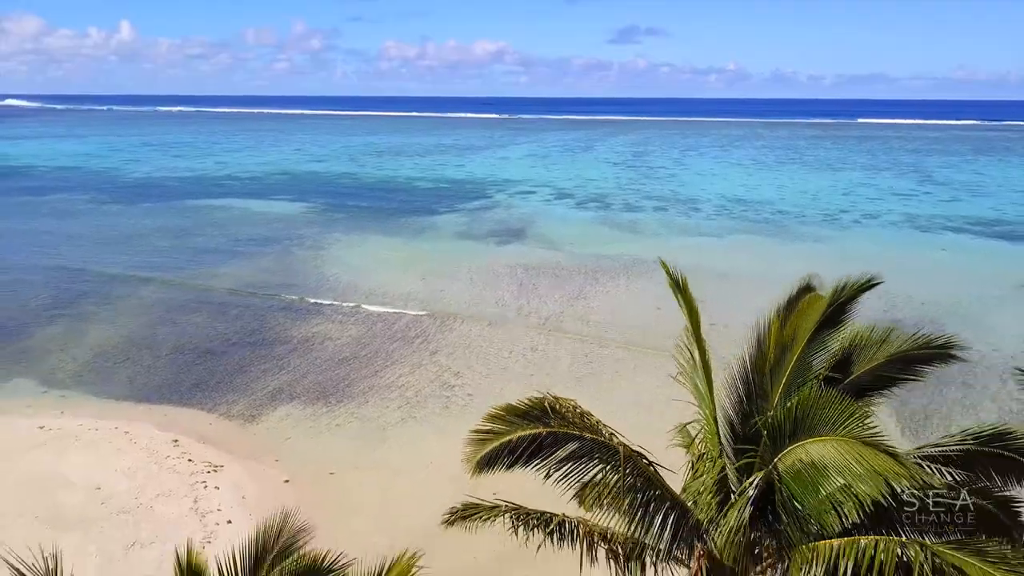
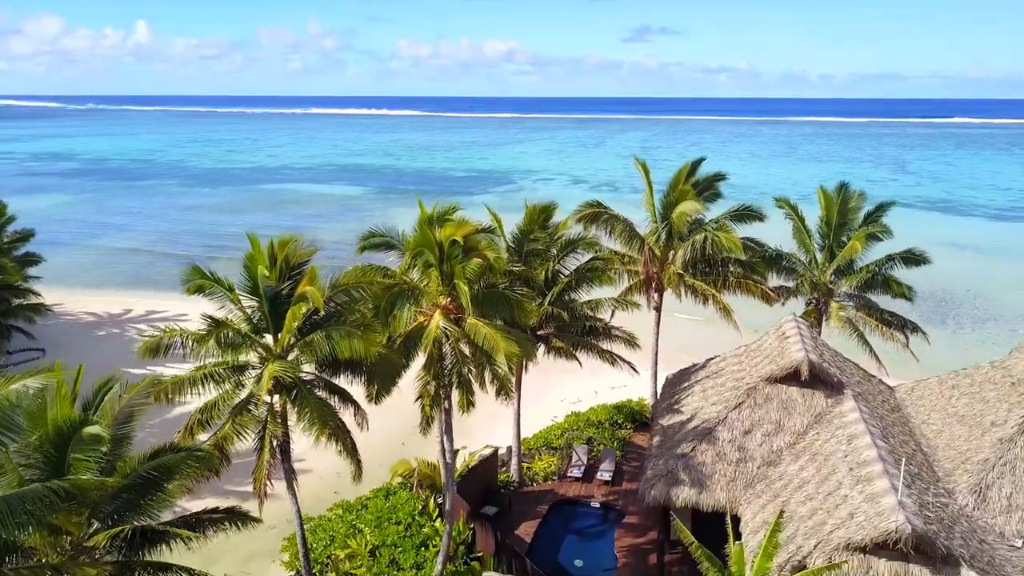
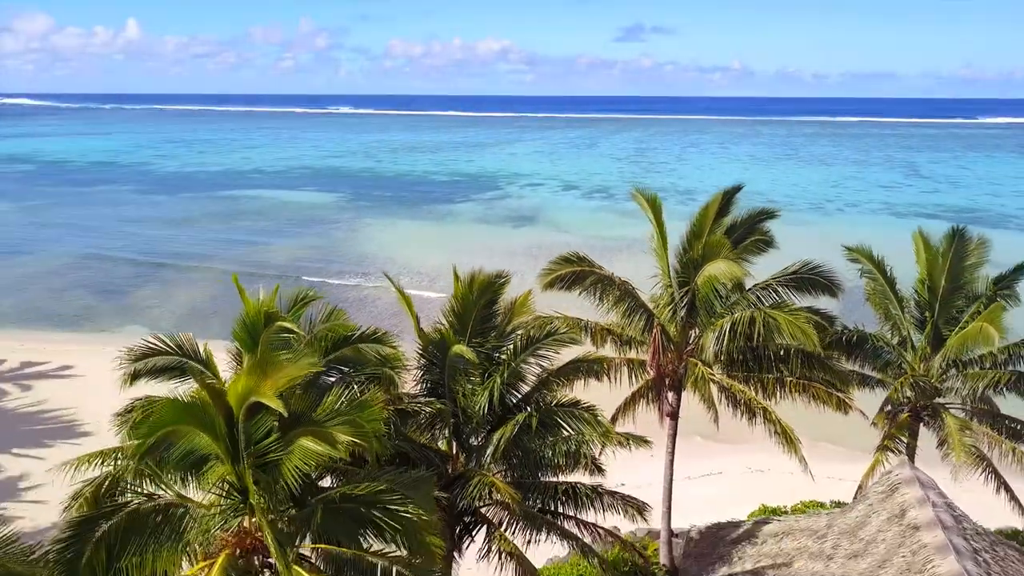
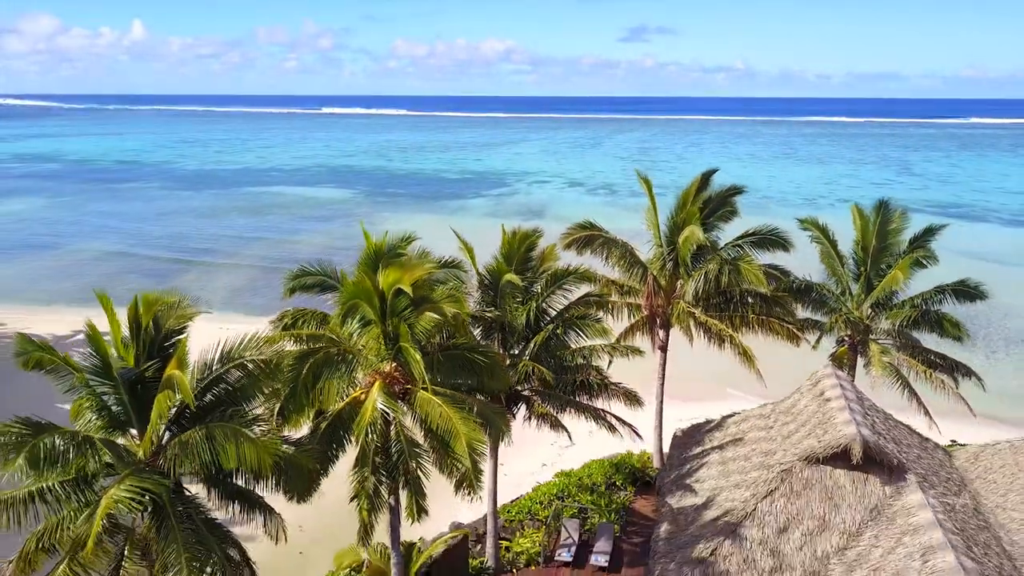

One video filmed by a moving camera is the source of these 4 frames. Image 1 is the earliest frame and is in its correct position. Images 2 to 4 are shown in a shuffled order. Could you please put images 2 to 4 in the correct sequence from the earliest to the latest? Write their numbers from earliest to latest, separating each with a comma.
3, 4, 2
